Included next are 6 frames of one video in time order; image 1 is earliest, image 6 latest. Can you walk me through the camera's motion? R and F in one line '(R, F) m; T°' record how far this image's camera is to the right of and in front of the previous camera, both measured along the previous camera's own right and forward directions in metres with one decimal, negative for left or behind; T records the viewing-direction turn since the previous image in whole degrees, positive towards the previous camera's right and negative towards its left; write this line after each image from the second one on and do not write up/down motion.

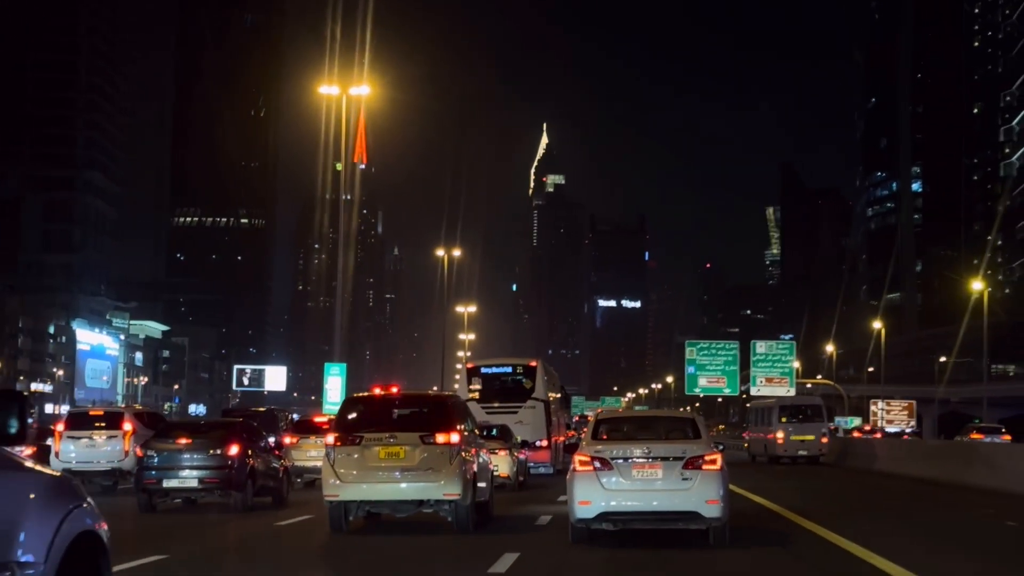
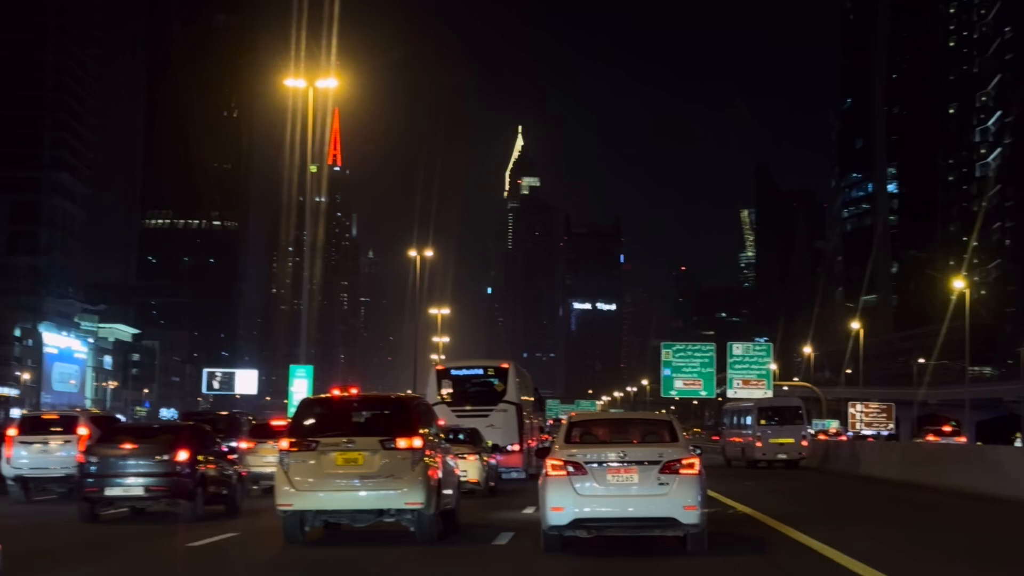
(+0.1, +0.6) m; +1°
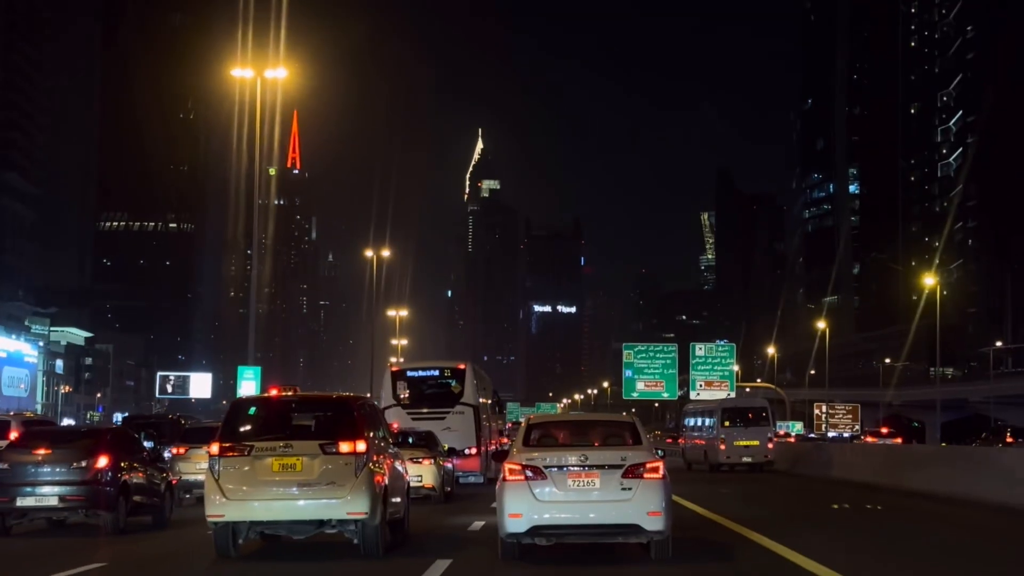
(+0.1, +0.7) m; +2°
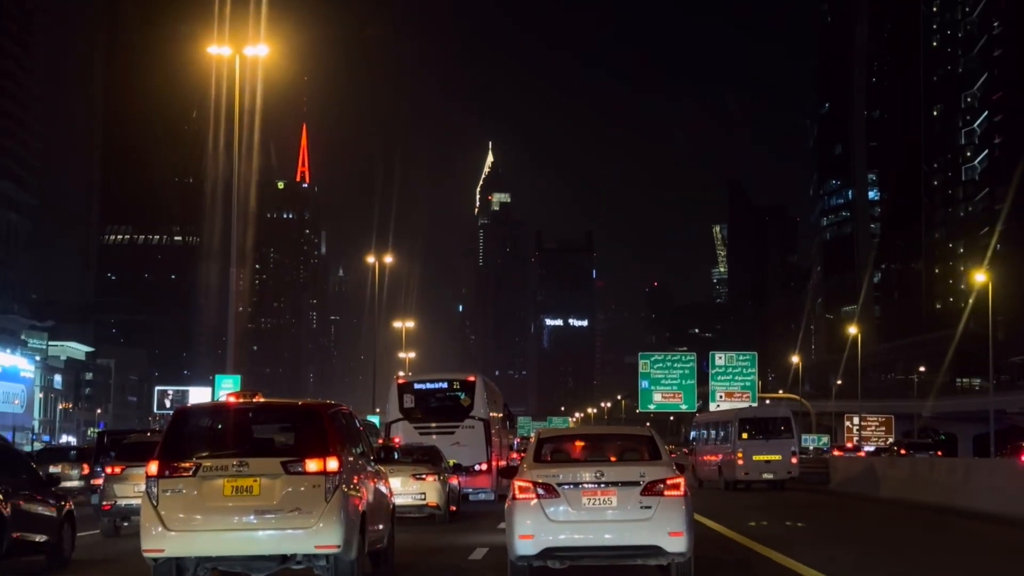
(+0.1, +1.5) m; -1°
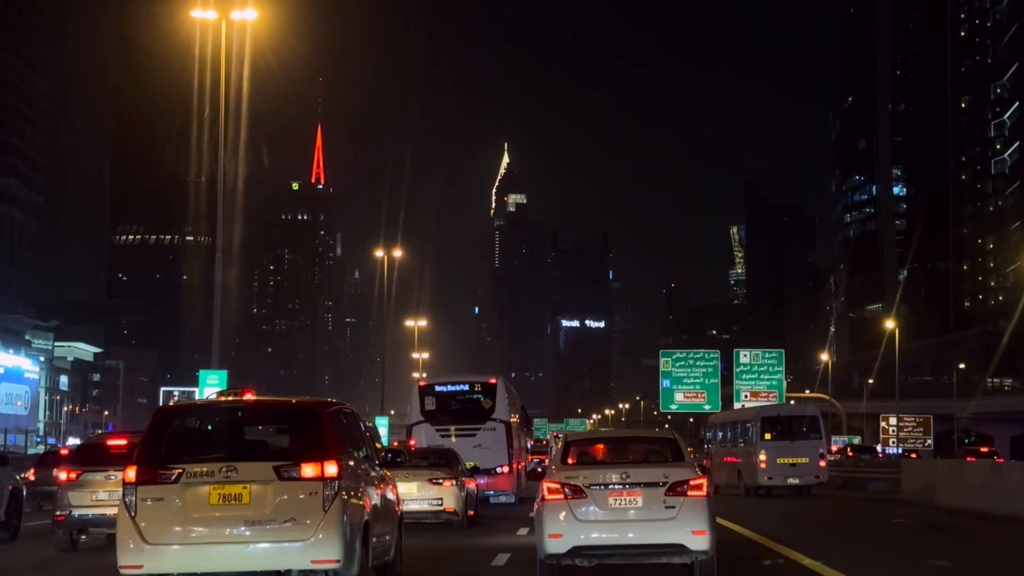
(0.0, +0.8) m; -1°
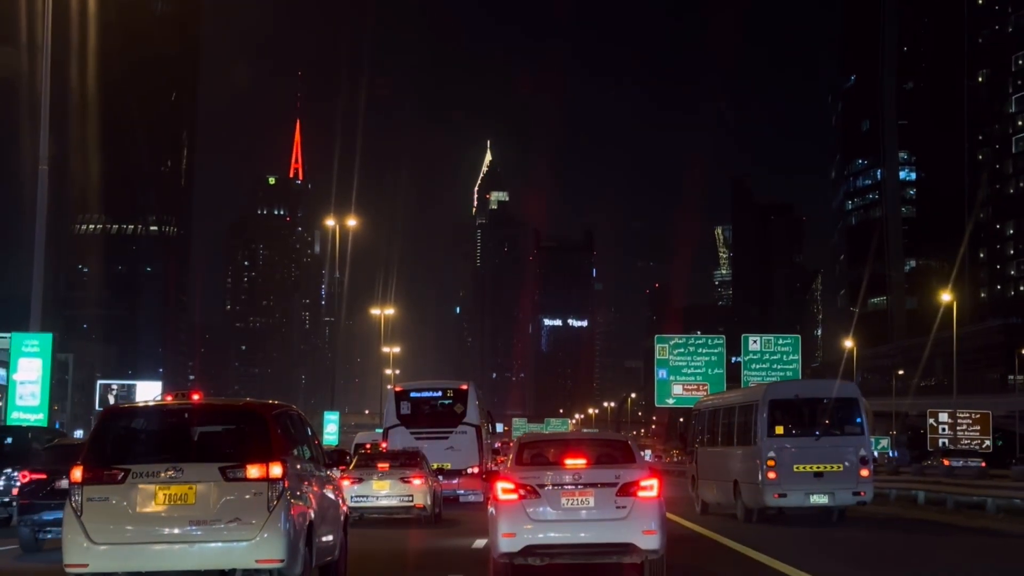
(+0.2, 0.0) m; +1°
